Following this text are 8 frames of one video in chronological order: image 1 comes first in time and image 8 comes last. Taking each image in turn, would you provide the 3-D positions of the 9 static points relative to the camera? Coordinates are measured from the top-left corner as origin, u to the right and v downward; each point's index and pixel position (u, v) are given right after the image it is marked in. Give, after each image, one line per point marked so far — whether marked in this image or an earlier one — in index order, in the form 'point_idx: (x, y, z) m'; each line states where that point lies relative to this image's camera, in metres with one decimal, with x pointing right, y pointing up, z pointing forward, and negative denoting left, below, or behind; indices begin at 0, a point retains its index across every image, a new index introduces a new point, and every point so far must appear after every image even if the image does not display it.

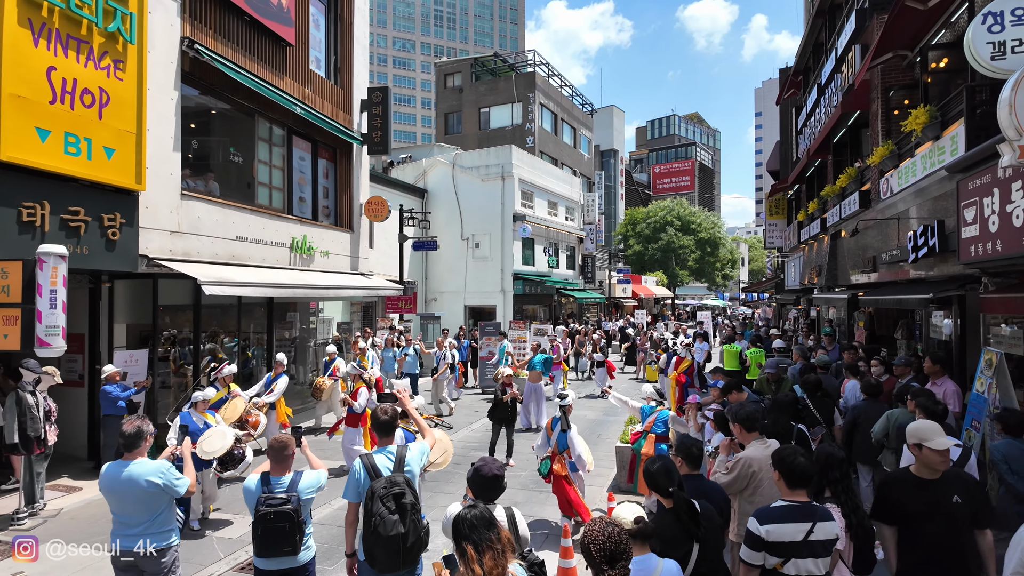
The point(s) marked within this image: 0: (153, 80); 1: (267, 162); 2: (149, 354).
0: (-5.7, +3.3, +9.2) m
1: (-5.3, +2.8, +12.8) m
2: (-5.8, -1.1, +9.4) m
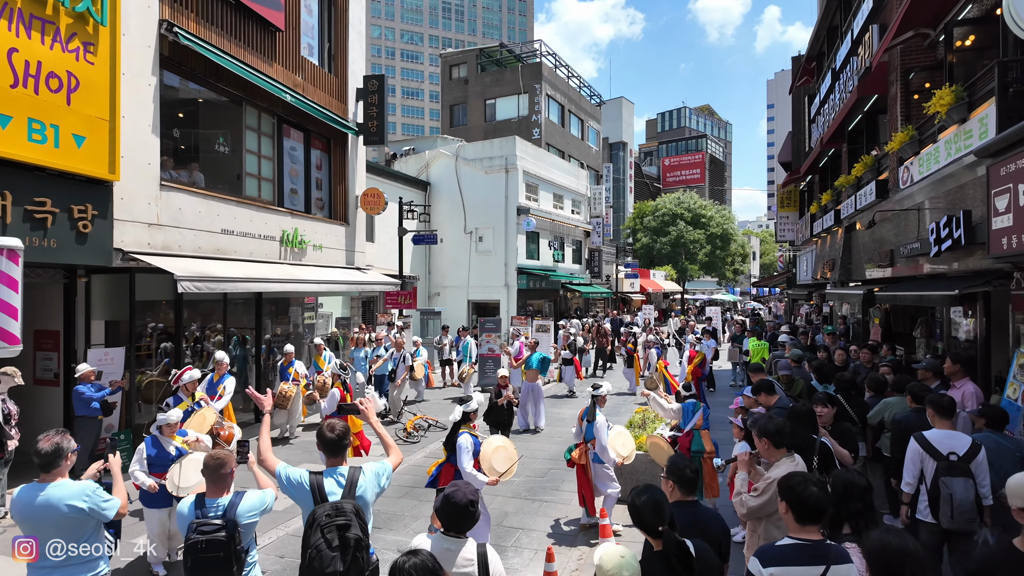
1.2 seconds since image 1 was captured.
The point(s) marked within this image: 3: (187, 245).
0: (-5.8, +3.4, +8.8) m
1: (-5.4, +2.9, +12.3) m
2: (-5.9, -1.0, +9.0) m
3: (-5.6, +0.7, +10.0) m
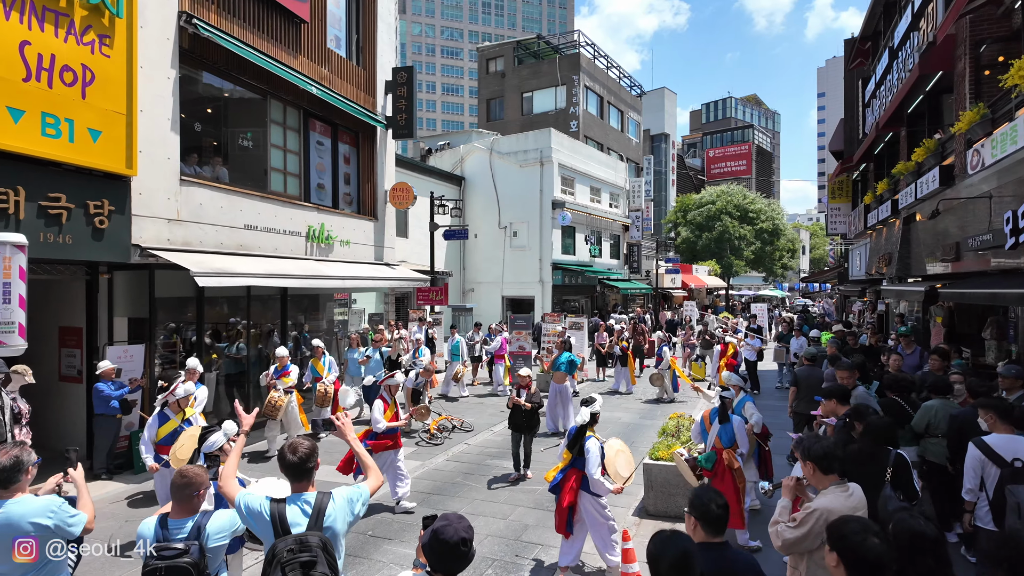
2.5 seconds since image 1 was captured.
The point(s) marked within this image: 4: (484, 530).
0: (-5.4, +3.4, +8.6) m
1: (-4.8, +2.9, +12.2) m
2: (-5.6, -0.9, +8.9) m
3: (-5.1, +0.8, +9.8) m
4: (-0.3, -2.8, +6.6) m
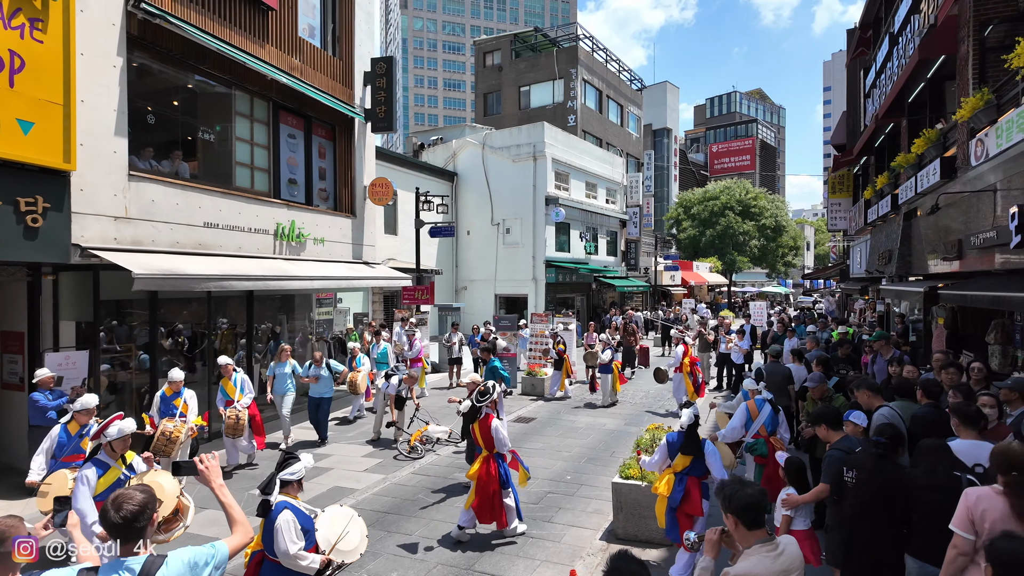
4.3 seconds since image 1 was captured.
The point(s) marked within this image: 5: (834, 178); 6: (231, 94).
0: (-5.9, +3.4, +8.1) m
1: (-5.2, +2.9, +11.6) m
2: (-6.0, -1.0, +8.4) m
3: (-5.6, +0.8, +9.3) m
4: (-0.8, -2.8, +6.1) m
5: (+10.6, +3.6, +19.4) m
6: (-5.4, +3.7, +11.2) m
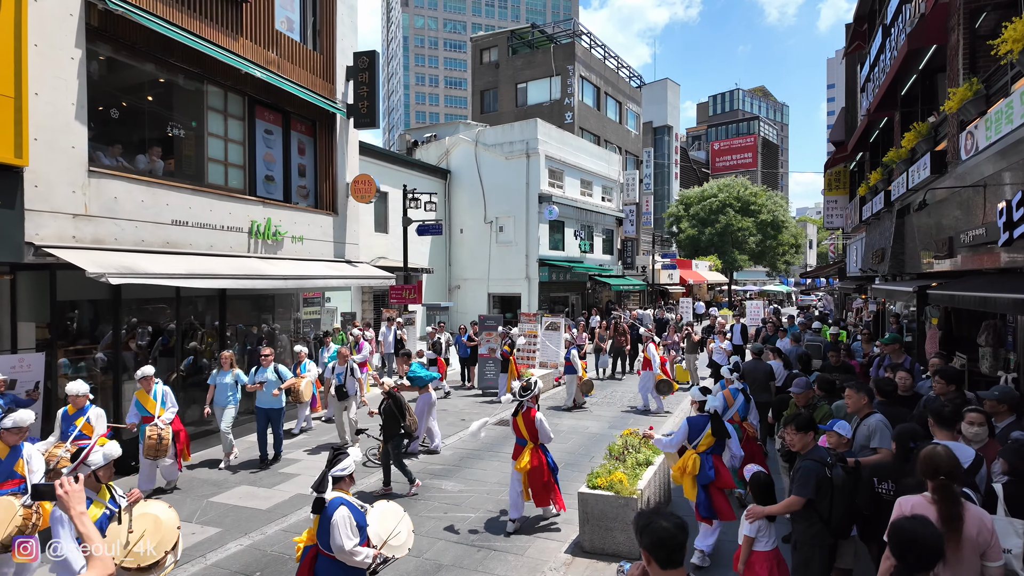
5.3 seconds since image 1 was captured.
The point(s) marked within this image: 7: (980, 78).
0: (-6.3, +3.4, +7.8) m
1: (-5.6, +3.0, +11.3) m
2: (-6.4, -1.0, +8.1) m
3: (-6.0, +0.8, +9.0) m
4: (-1.2, -2.8, +5.8) m
5: (+10.3, +3.6, +19.0) m
6: (-5.7, +3.7, +10.9) m
7: (+6.3, +2.8, +7.9) m
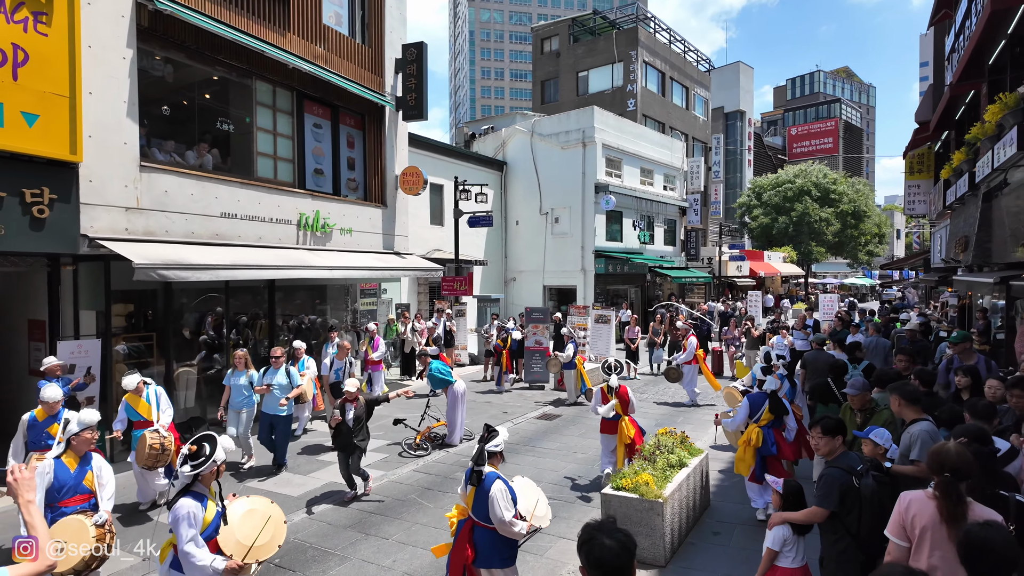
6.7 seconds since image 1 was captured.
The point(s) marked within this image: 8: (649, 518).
0: (-5.8, +3.5, +8.2) m
1: (-4.8, +3.1, +11.6) m
2: (-6.0, -0.8, +8.6) m
3: (-5.4, +0.9, +9.4) m
4: (-1.0, -2.7, +5.7) m
5: (+11.9, +3.9, +17.4) m
6: (-5.0, +3.9, +11.2) m
7: (+6.7, +2.9, +6.8) m
8: (+1.3, -2.2, +5.5) m
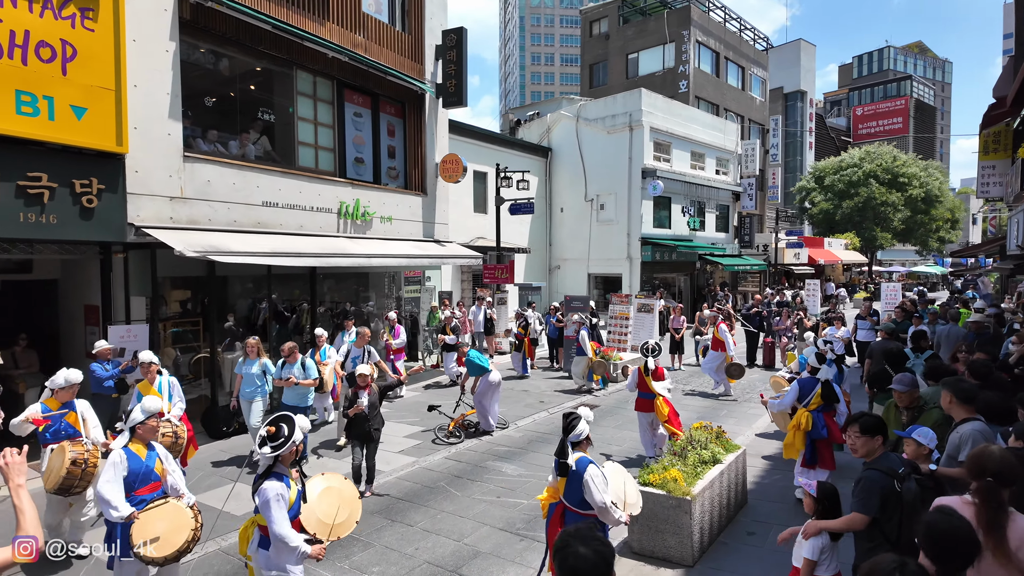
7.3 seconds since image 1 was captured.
0: (-5.4, +3.7, +8.4) m
1: (-4.0, +3.4, +11.8) m
2: (-5.5, -0.6, +8.9) m
3: (-4.8, +1.1, +9.7) m
4: (-0.8, -2.6, +5.6) m
5: (+13.1, +4.2, +16.1) m
6: (-4.2, +4.2, +11.4) m
7: (+7.0, +3.0, +6.0) m
8: (+1.5, -2.1, +5.3) m
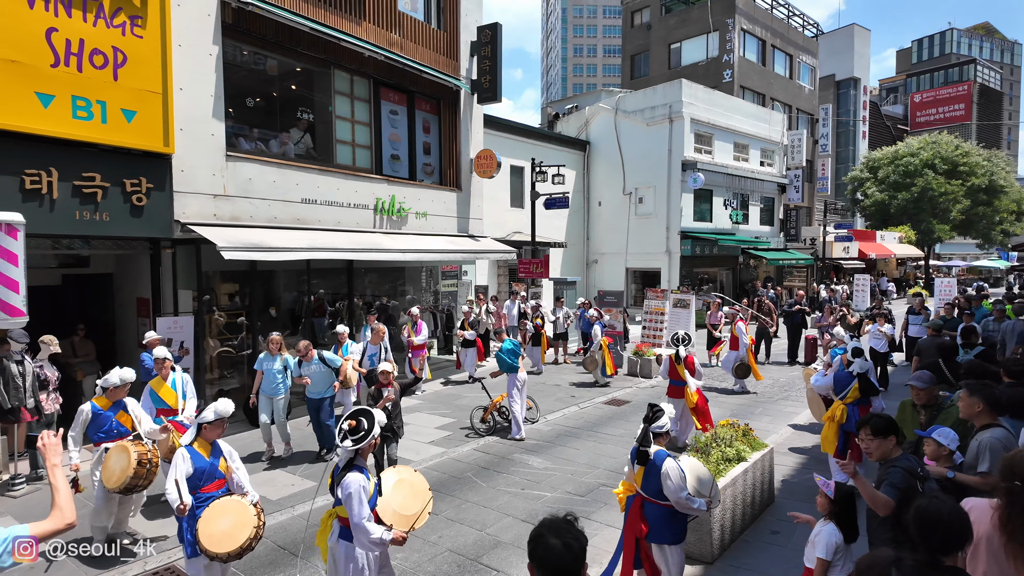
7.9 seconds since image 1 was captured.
0: (-4.9, +3.8, +8.8) m
1: (-3.4, +3.5, +12.1) m
2: (-5.0, -0.5, +9.4) m
3: (-4.3, +1.3, +10.0) m
4: (-0.6, -2.5, +5.8) m
5: (+14.0, +4.3, +15.2) m
6: (-3.6, +4.3, +11.7) m
7: (+7.2, +3.1, +5.6) m
8: (+1.7, -2.0, +5.3) m
